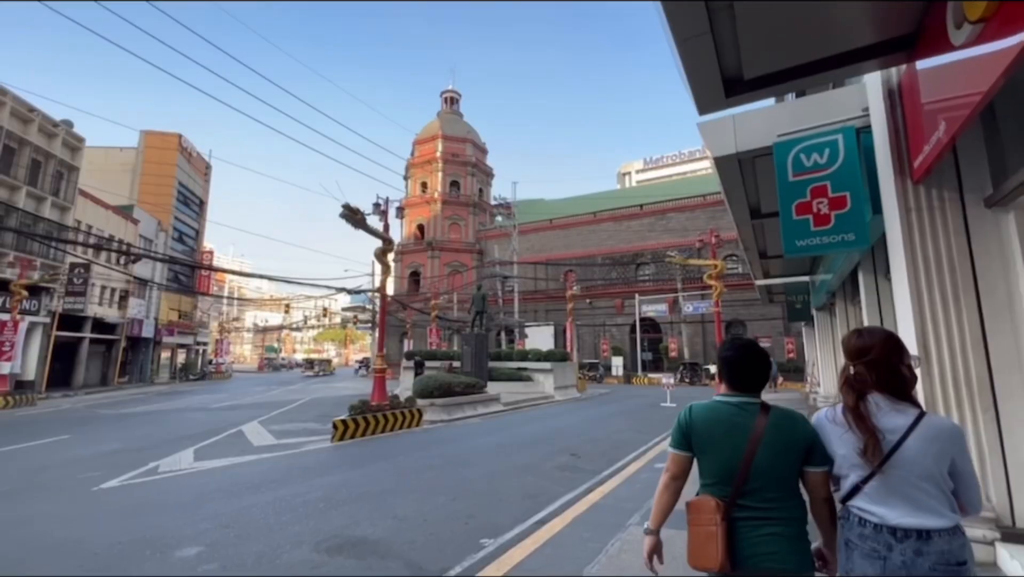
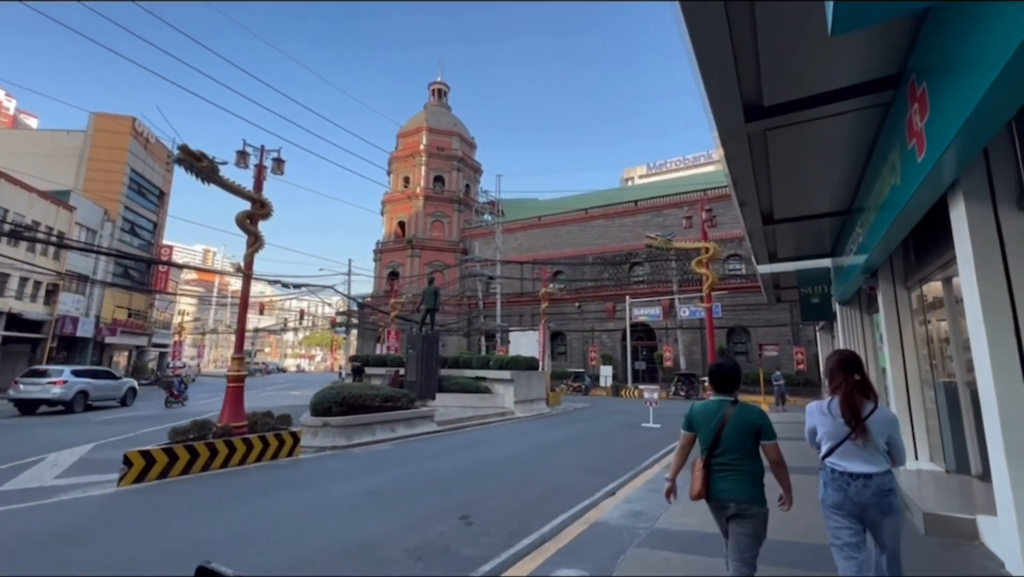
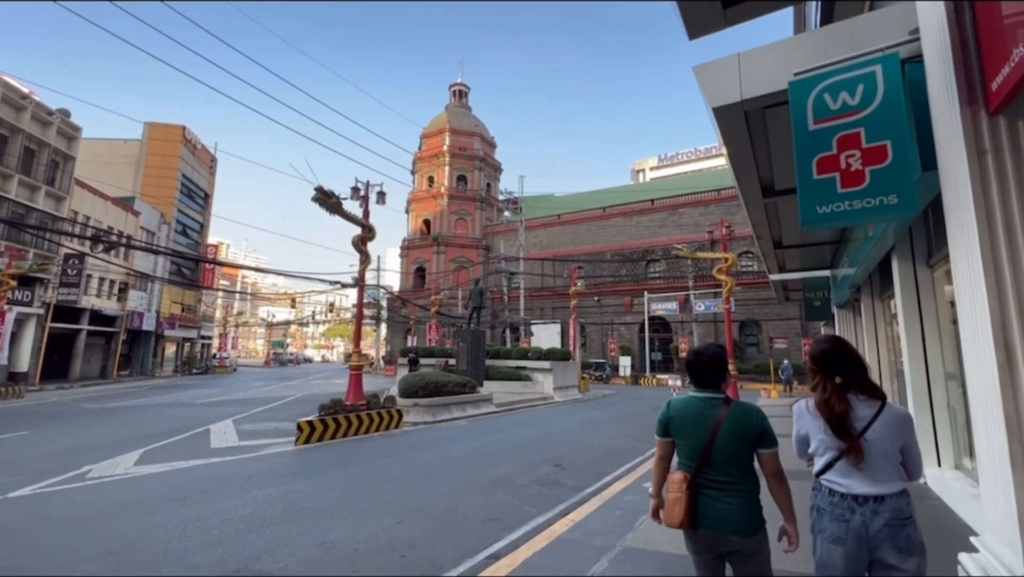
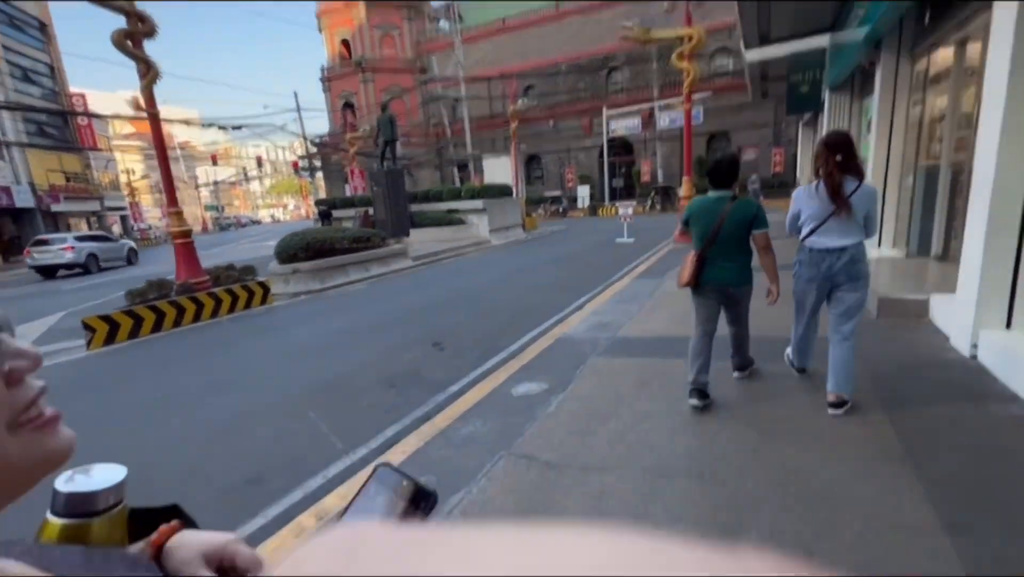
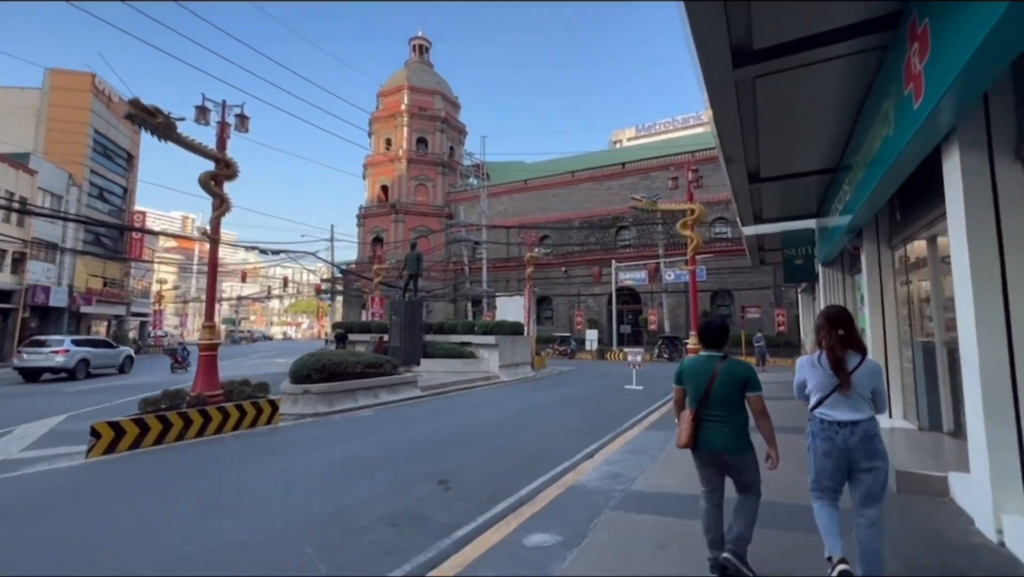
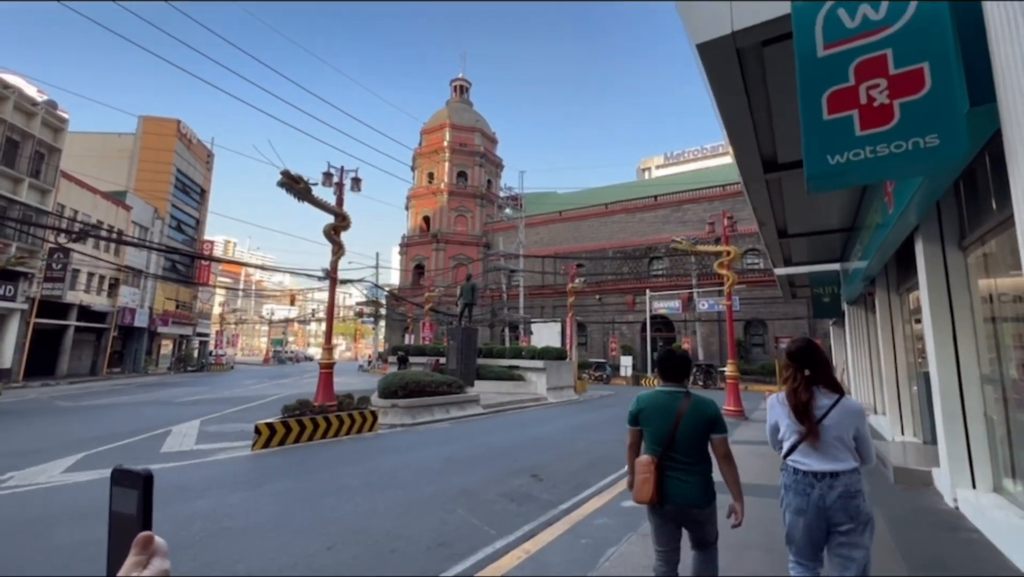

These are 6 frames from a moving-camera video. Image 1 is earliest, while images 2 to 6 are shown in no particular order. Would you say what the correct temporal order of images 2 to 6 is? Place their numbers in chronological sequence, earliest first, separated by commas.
3, 6, 2, 5, 4
